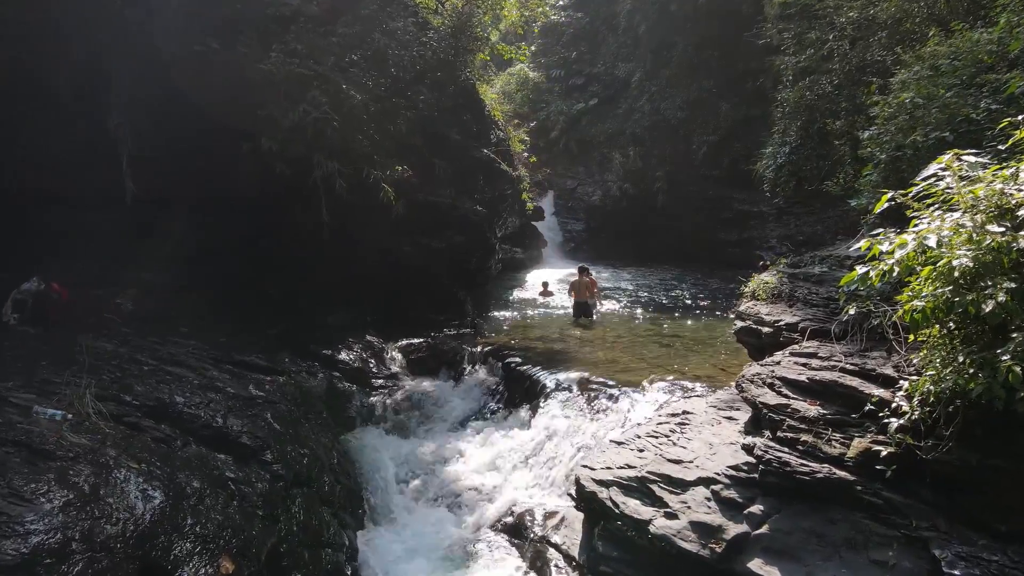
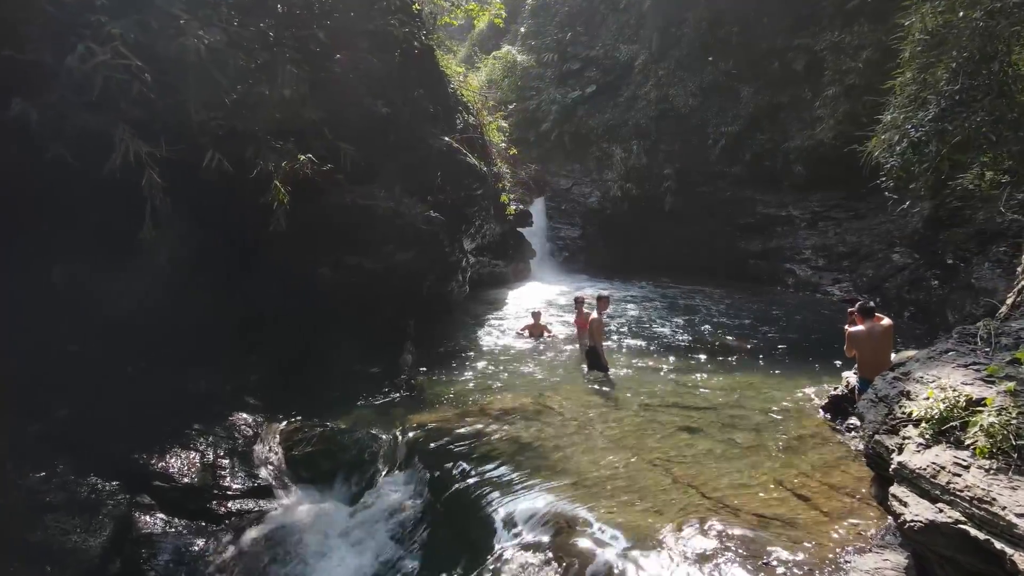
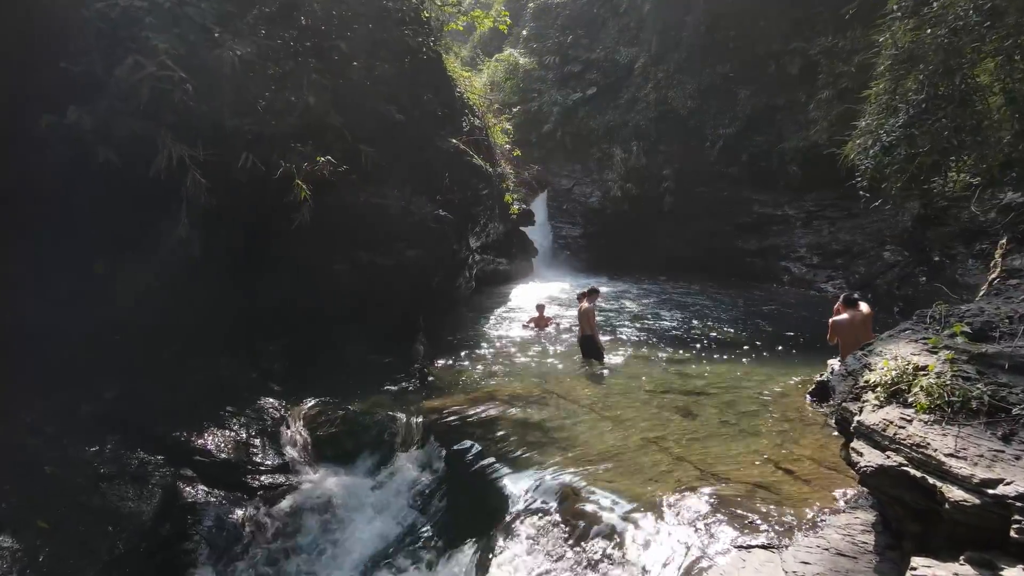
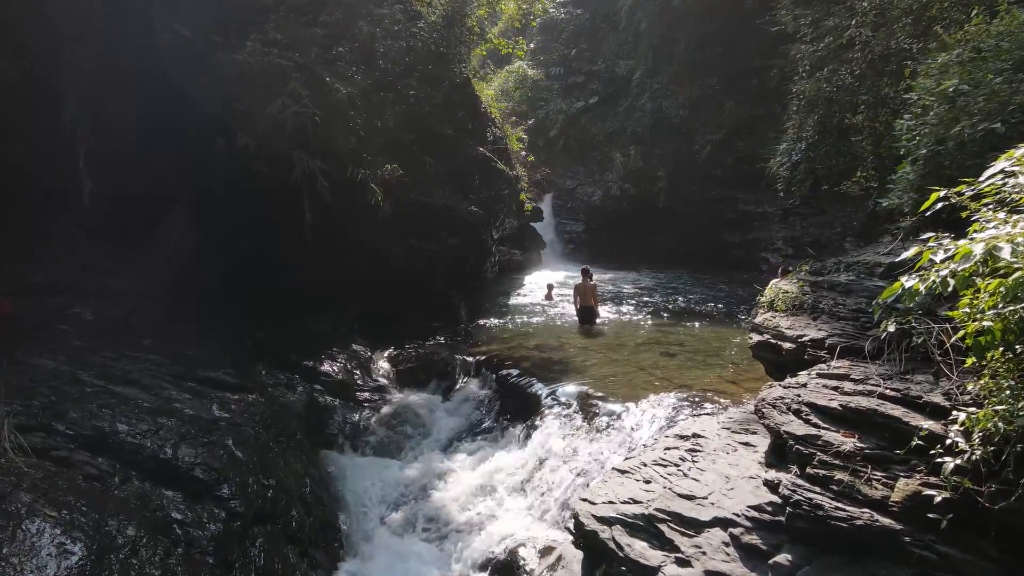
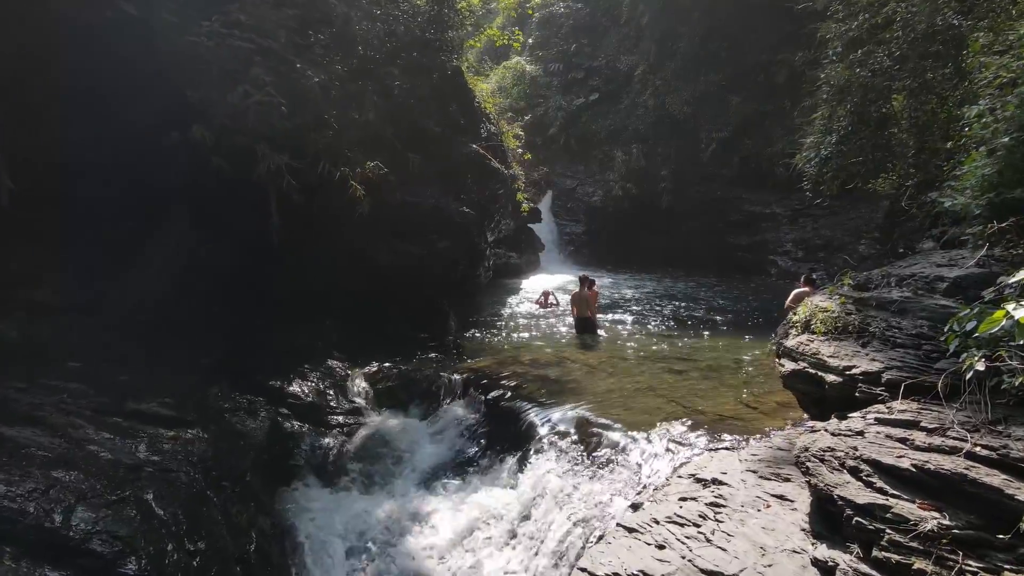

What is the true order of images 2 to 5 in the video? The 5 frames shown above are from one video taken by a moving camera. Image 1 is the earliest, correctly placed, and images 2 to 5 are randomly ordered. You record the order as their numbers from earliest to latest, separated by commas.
4, 5, 3, 2
